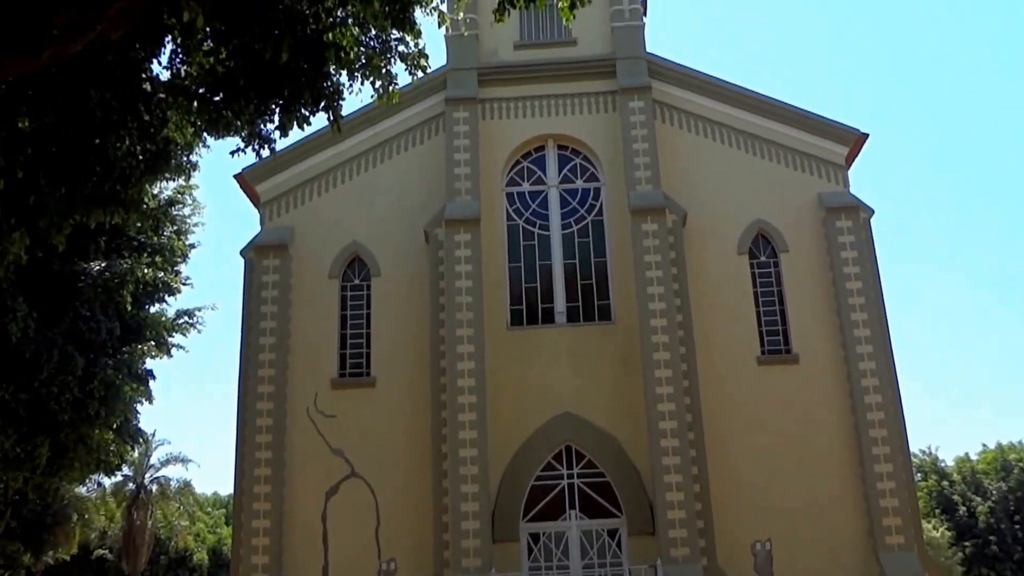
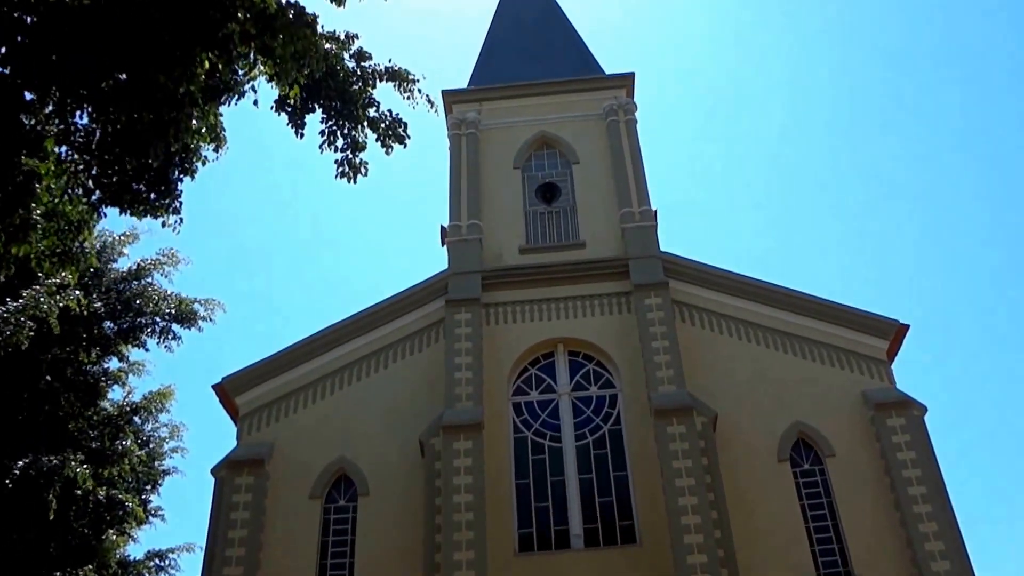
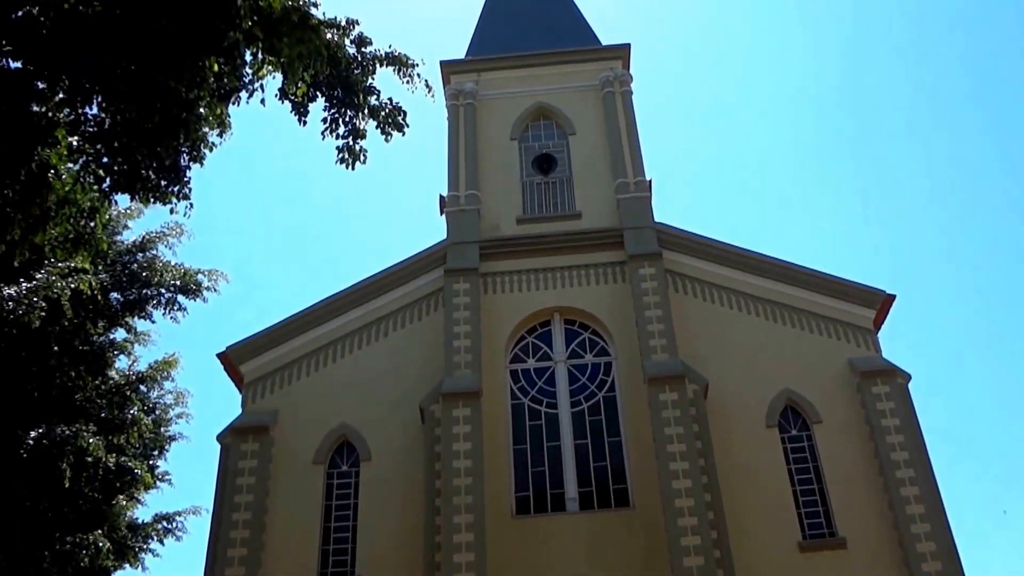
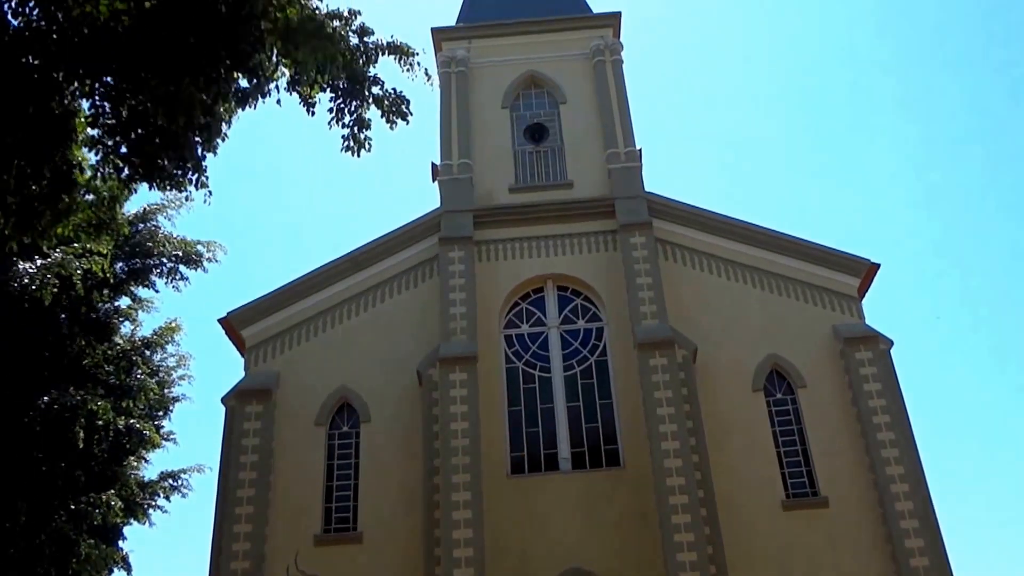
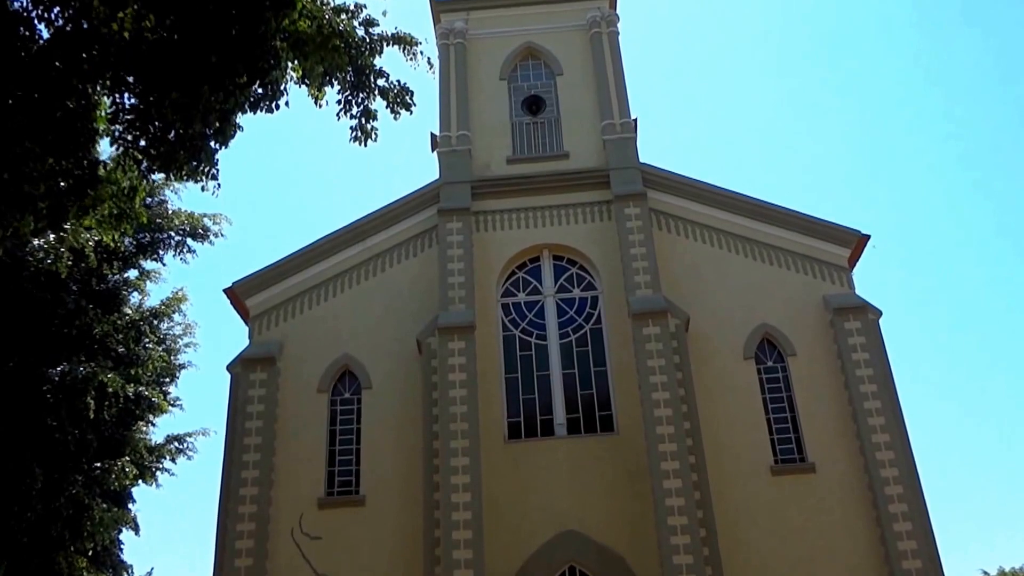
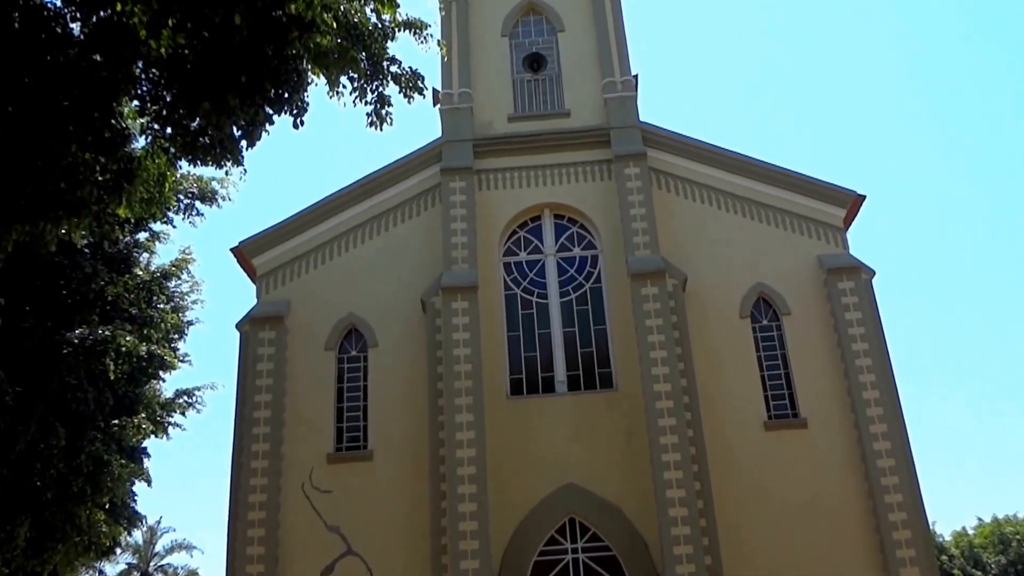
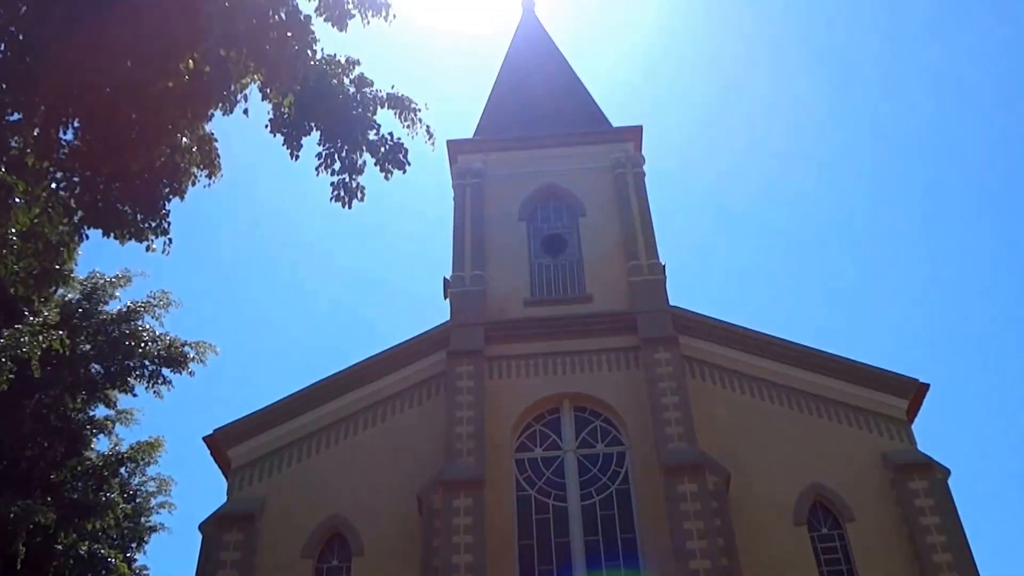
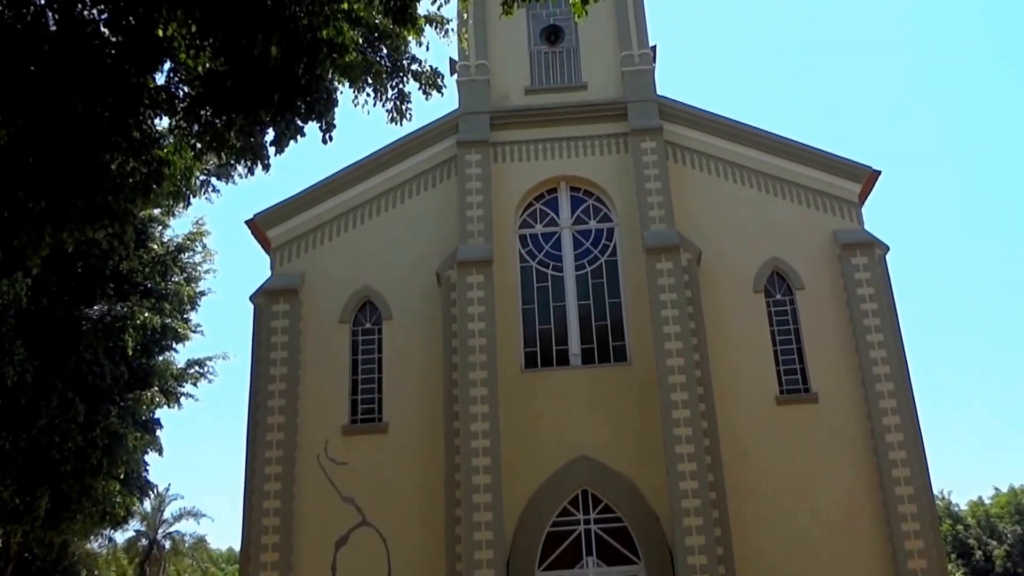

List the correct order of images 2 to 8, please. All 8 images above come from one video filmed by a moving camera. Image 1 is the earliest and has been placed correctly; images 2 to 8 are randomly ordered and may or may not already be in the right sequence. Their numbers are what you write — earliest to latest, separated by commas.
8, 6, 5, 4, 3, 2, 7
